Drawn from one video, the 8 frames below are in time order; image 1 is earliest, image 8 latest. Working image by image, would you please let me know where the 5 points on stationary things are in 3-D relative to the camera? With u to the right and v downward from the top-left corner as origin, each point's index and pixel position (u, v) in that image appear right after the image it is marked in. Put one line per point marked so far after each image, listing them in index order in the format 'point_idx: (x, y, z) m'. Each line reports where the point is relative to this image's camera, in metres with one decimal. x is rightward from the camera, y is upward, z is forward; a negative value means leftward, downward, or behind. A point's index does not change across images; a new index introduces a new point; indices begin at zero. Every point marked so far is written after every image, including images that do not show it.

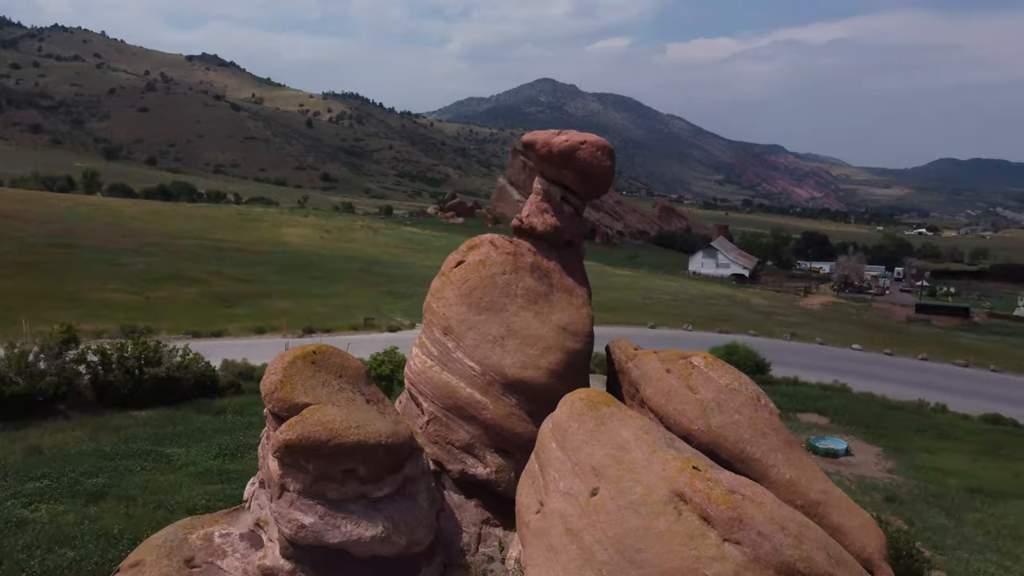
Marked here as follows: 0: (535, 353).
0: (+0.4, -1.2, +12.7) m
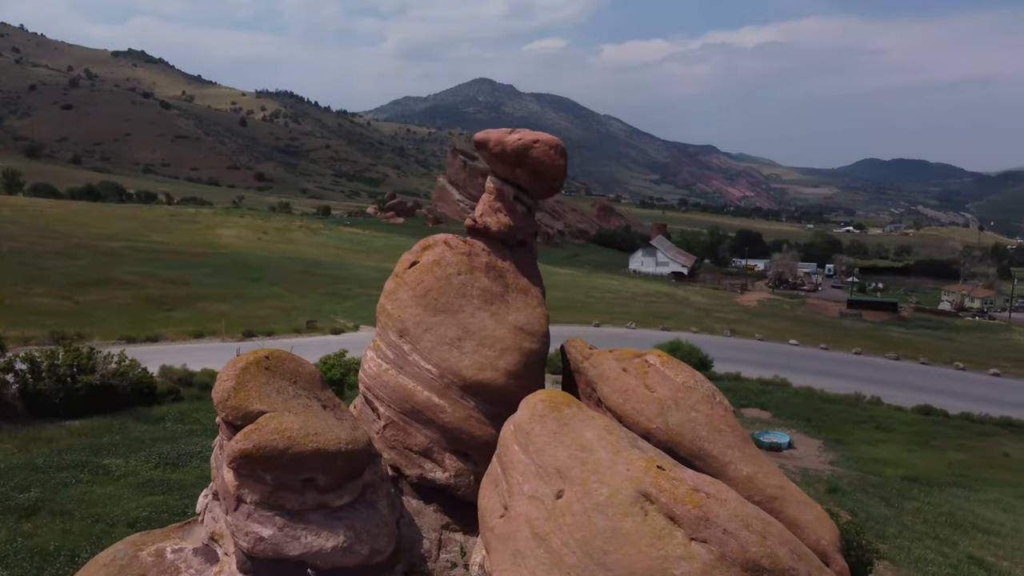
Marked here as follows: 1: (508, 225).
0: (-0.4, -1.2, +12.5) m
1: (-0.1, +1.3, +15.0) m
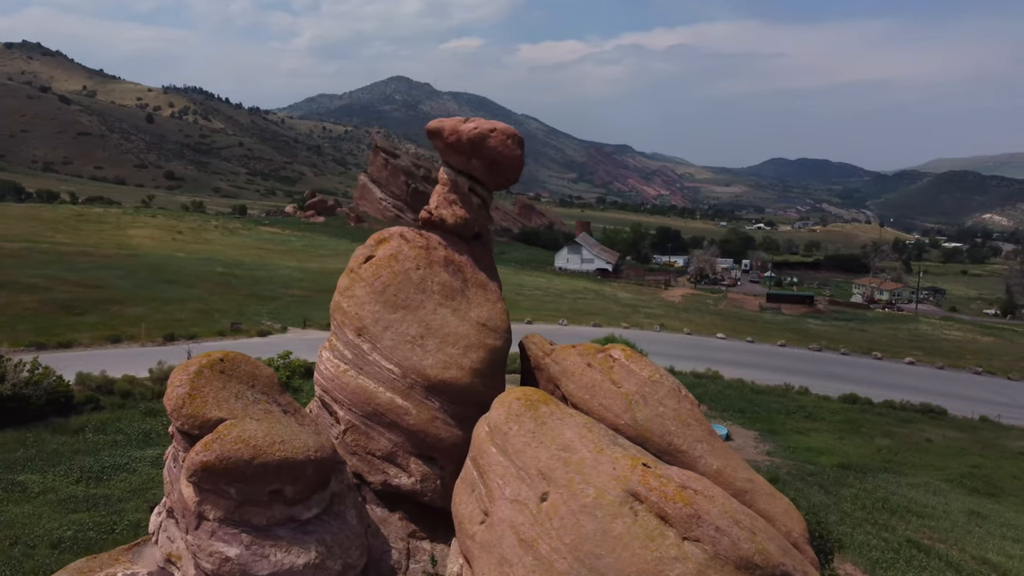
0: (-1.0, -1.1, +12.0) m
1: (-1.0, +1.4, +14.4) m
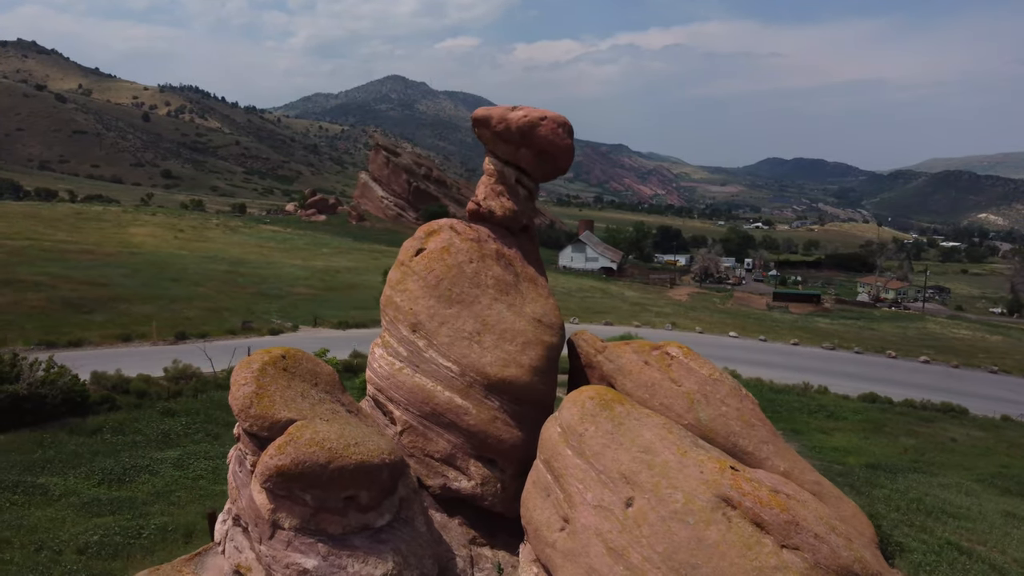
0: (0.0, -1.0, +11.4) m
1: (0.0, +1.5, +13.9) m
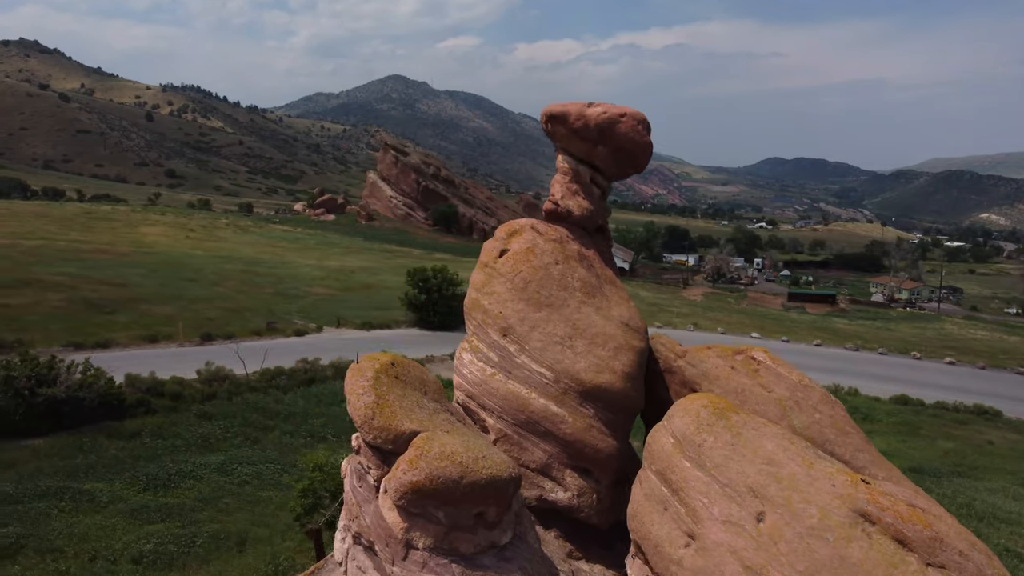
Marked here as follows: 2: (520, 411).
0: (+1.5, -1.0, +11.0) m
1: (+1.5, +1.5, +13.4) m
2: (+0.1, -1.9, +10.7) m
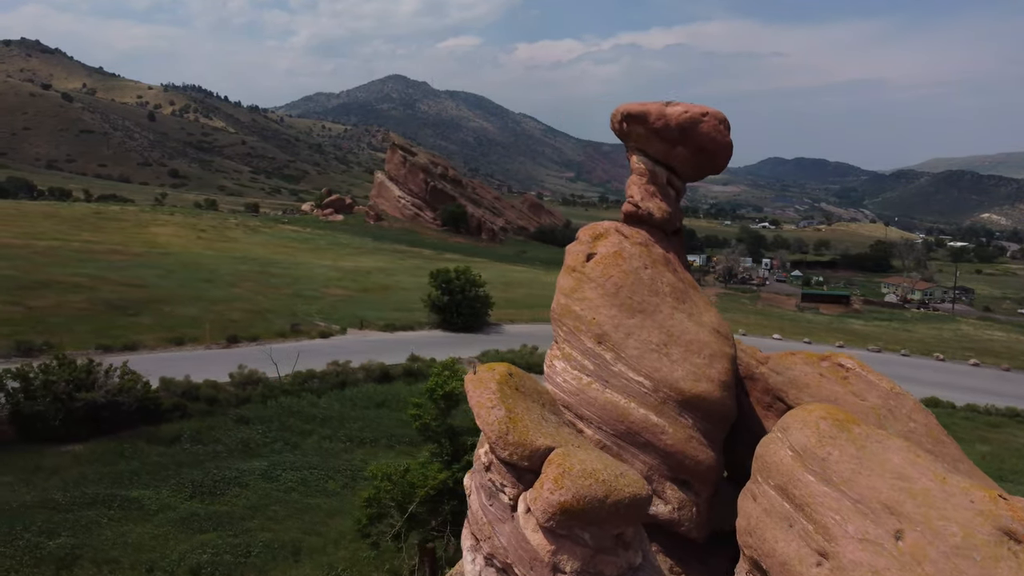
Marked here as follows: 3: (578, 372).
0: (+2.9, -1.1, +10.6) m
1: (+2.9, +1.4, +13.0) m
2: (+1.5, -1.9, +10.3) m
3: (+0.9, -1.3, +10.7) m
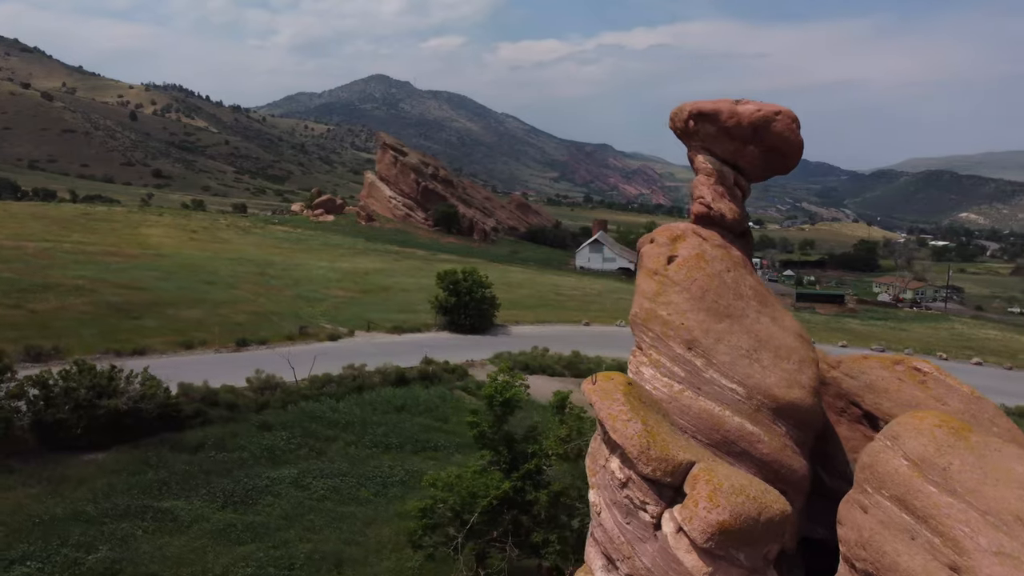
0: (+4.2, -1.2, +10.3) m
1: (+4.1, +1.4, +12.8) m
2: (+2.8, -2.0, +10.0) m
3: (+2.2, -1.3, +10.4) m
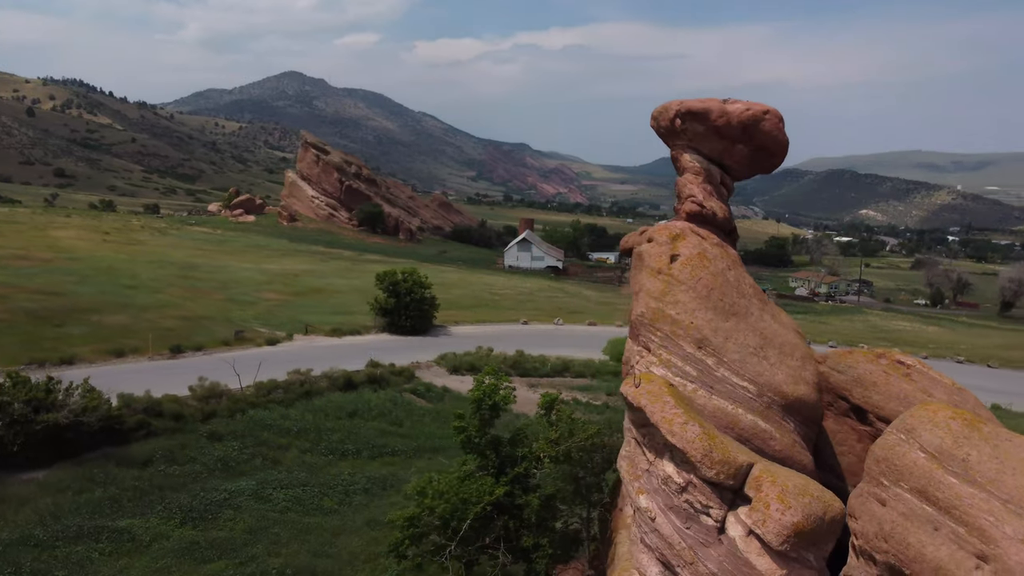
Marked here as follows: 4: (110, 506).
0: (+4.3, -1.1, +10.5) m
1: (+3.9, +1.4, +12.9) m
2: (+3.0, -1.9, +10.0) m
3: (+2.3, -1.3, +10.4) m
4: (-9.8, -5.3, +17.2) m
